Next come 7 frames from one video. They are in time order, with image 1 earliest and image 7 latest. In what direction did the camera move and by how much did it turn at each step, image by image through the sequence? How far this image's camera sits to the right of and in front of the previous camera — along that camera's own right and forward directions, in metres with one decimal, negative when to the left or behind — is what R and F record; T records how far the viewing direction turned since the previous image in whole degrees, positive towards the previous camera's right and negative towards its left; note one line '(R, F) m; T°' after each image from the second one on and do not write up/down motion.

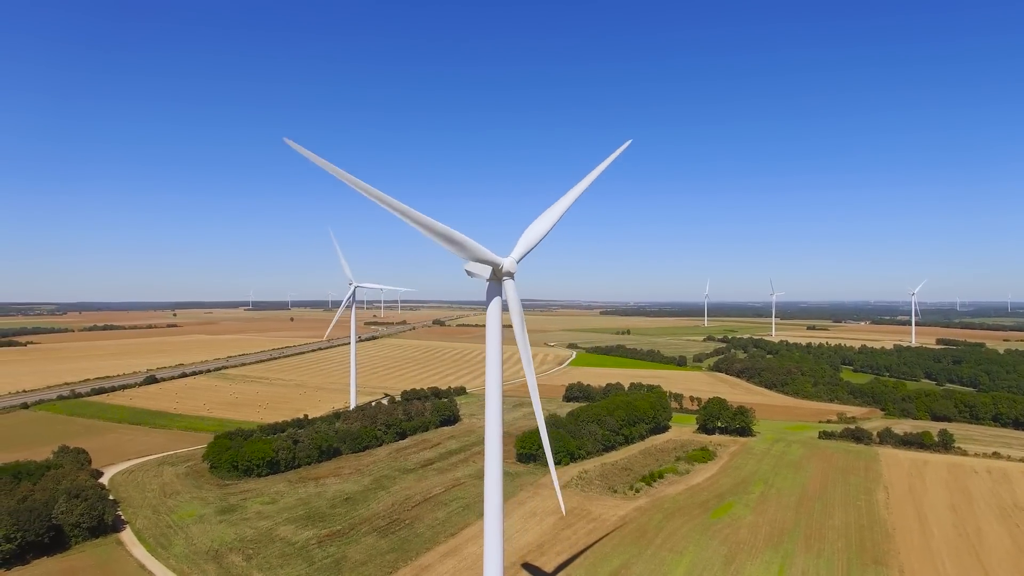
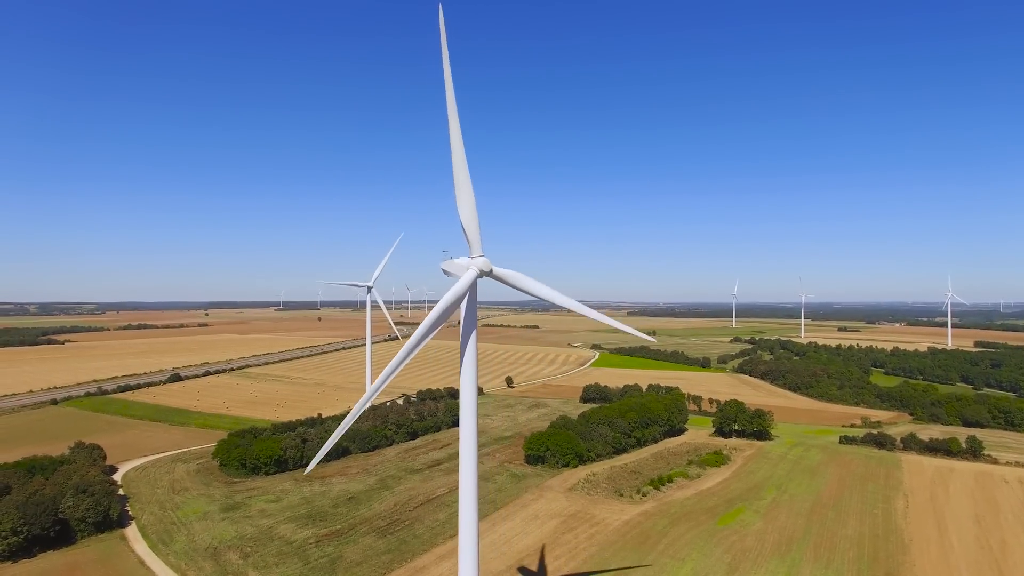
(+0.9, +0.2) m; -2°
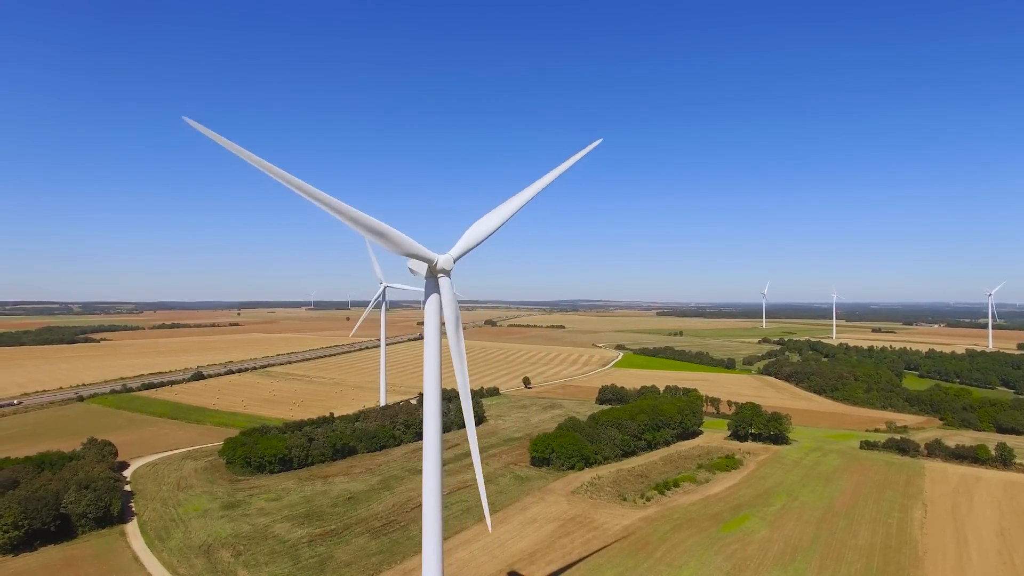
(+1.1, +0.3) m; -2°
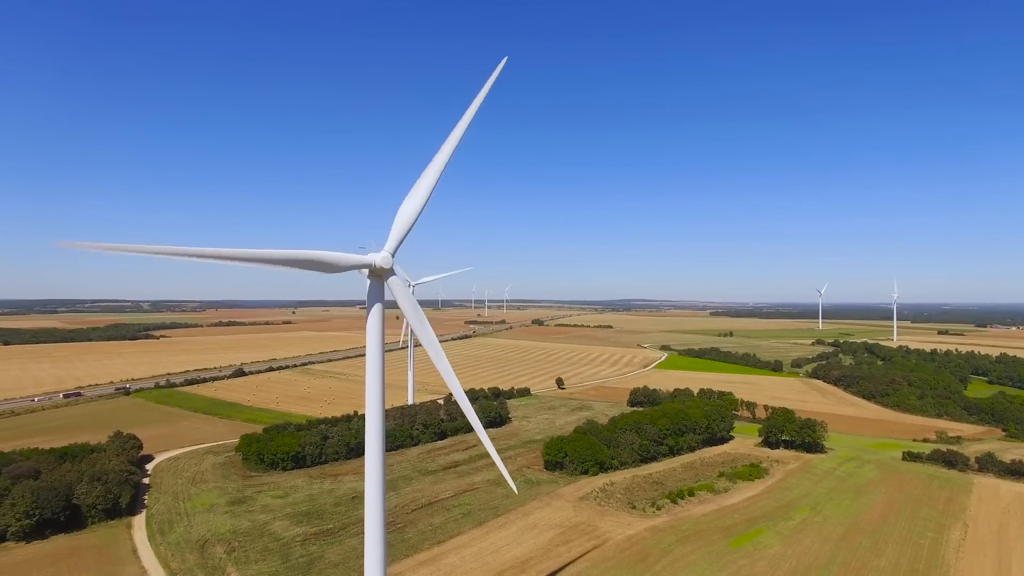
(+1.7, +0.5) m; -4°
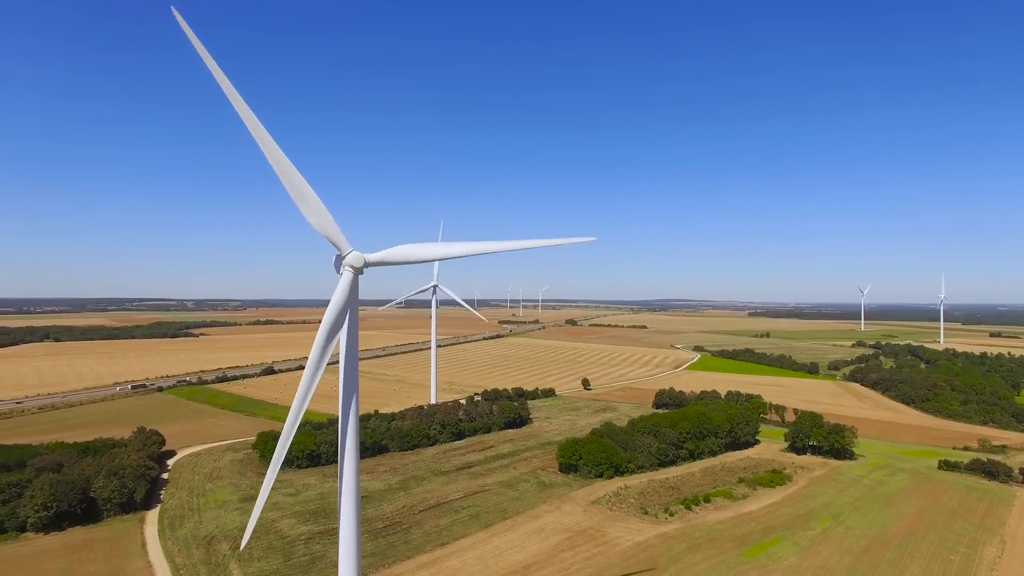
(+0.9, +0.3) m; -3°
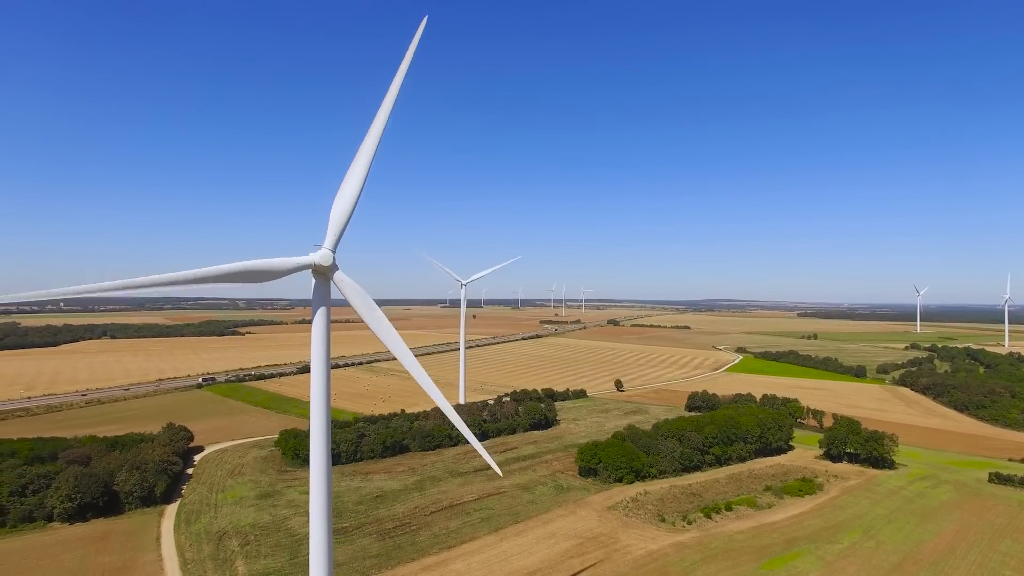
(+1.1, +0.3) m; -4°
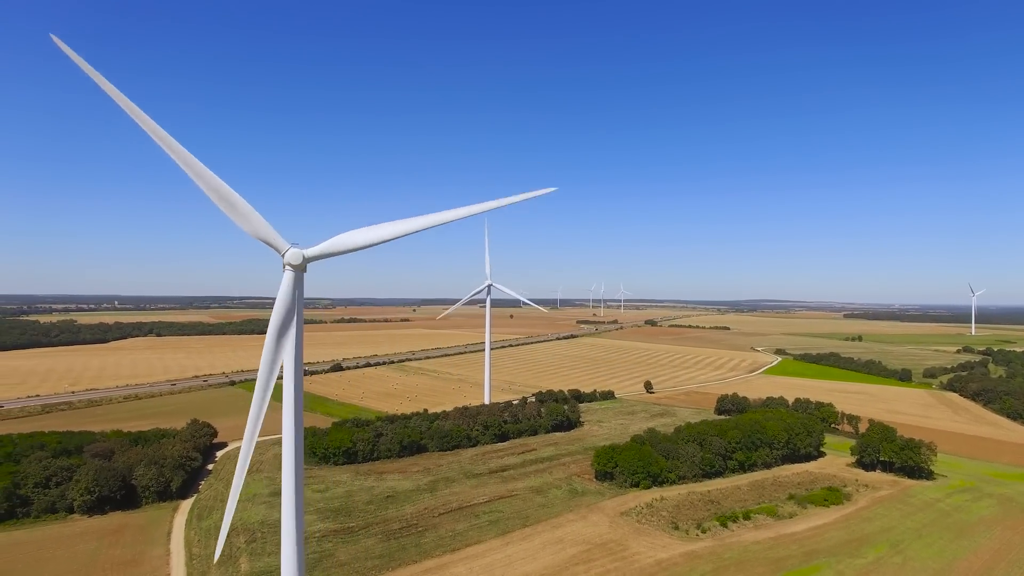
(+1.0, +0.3) m; -4°
